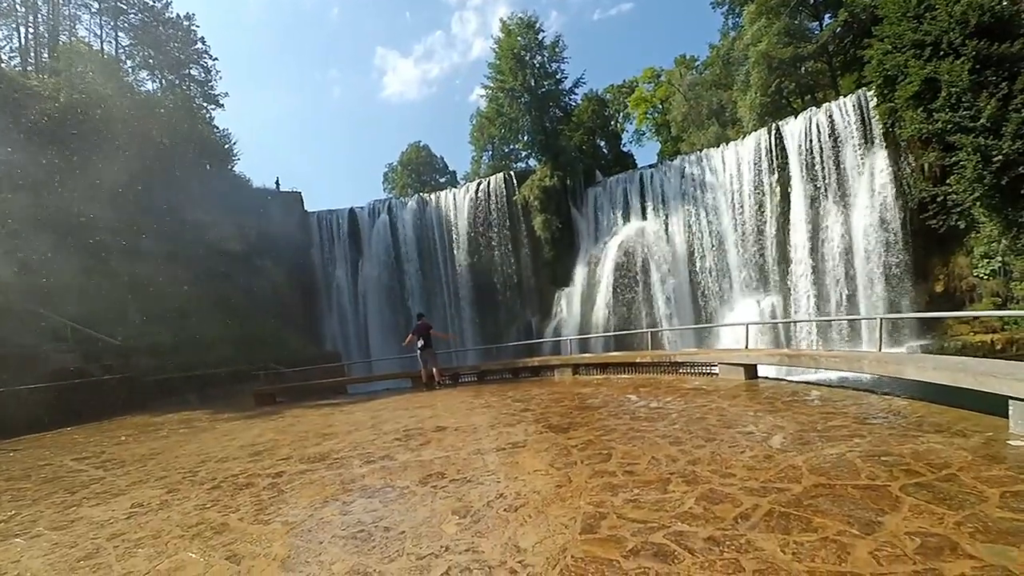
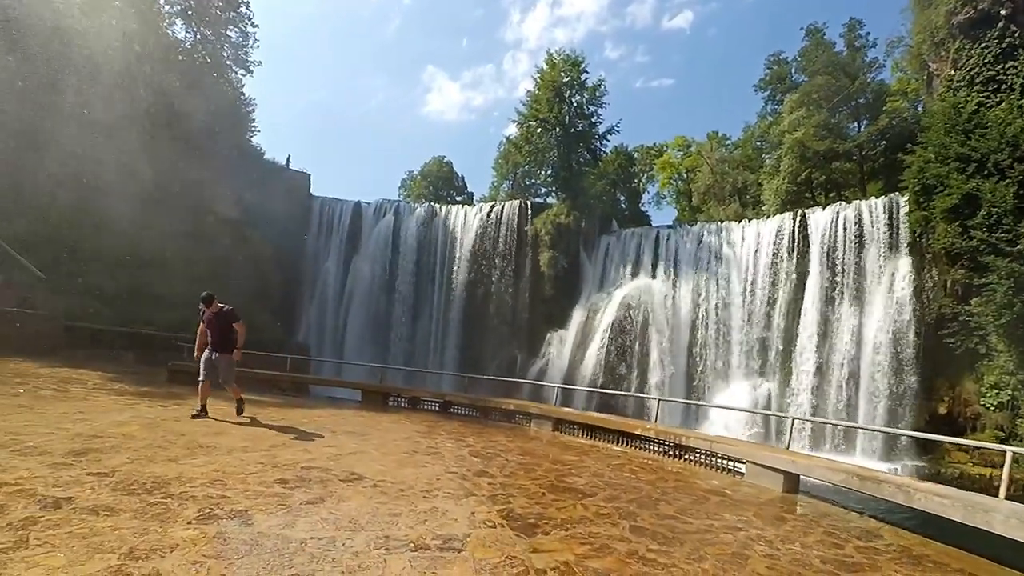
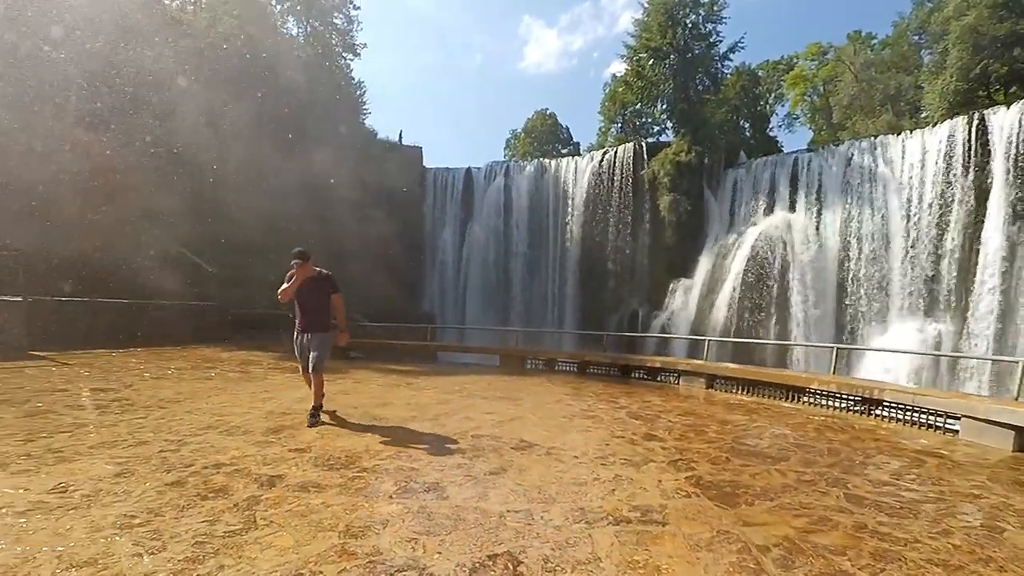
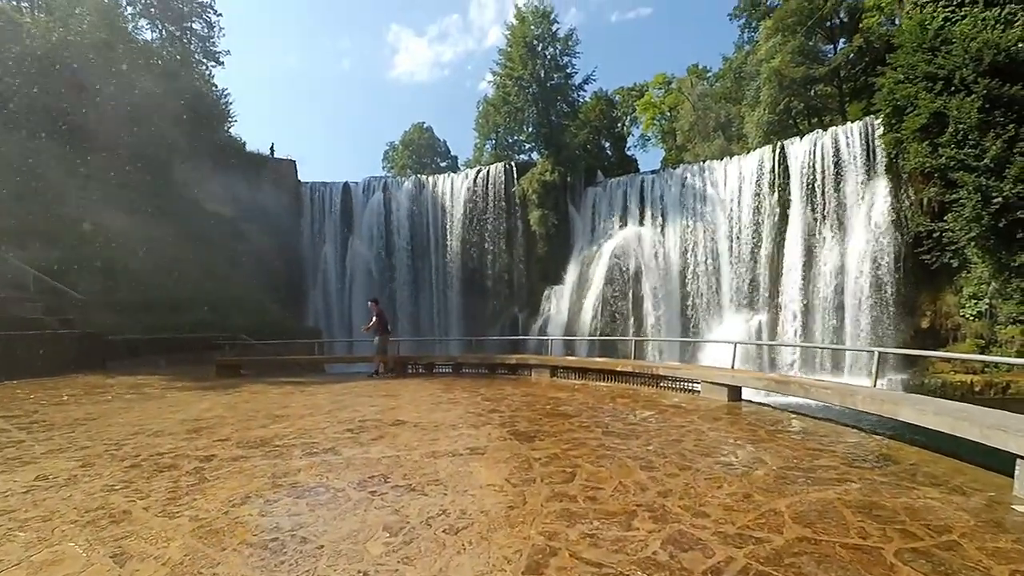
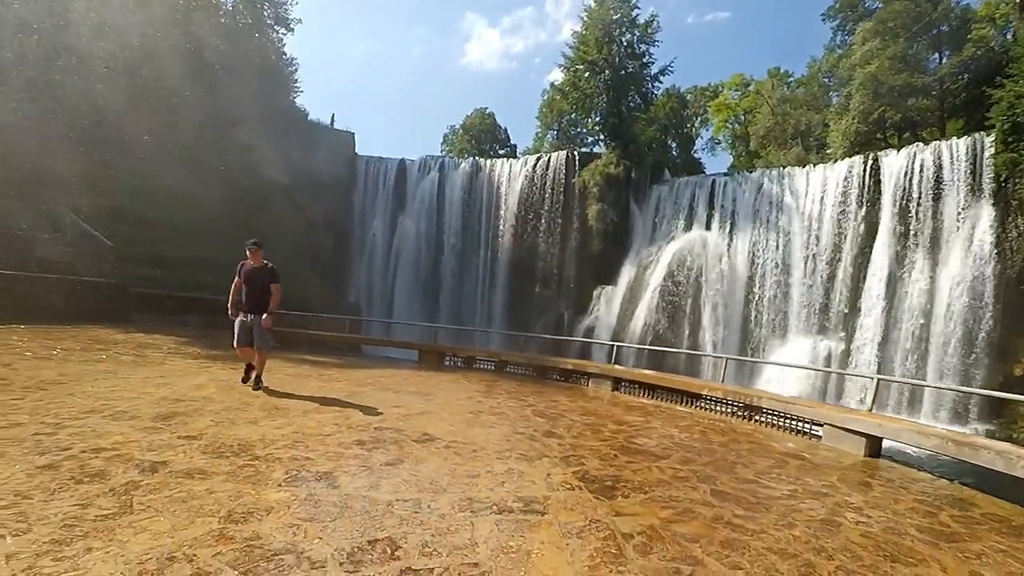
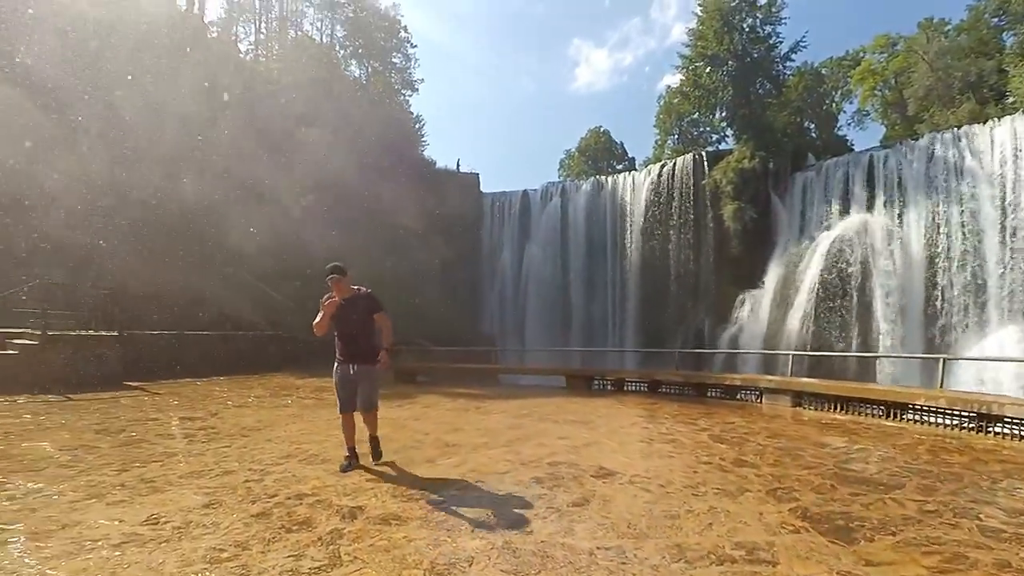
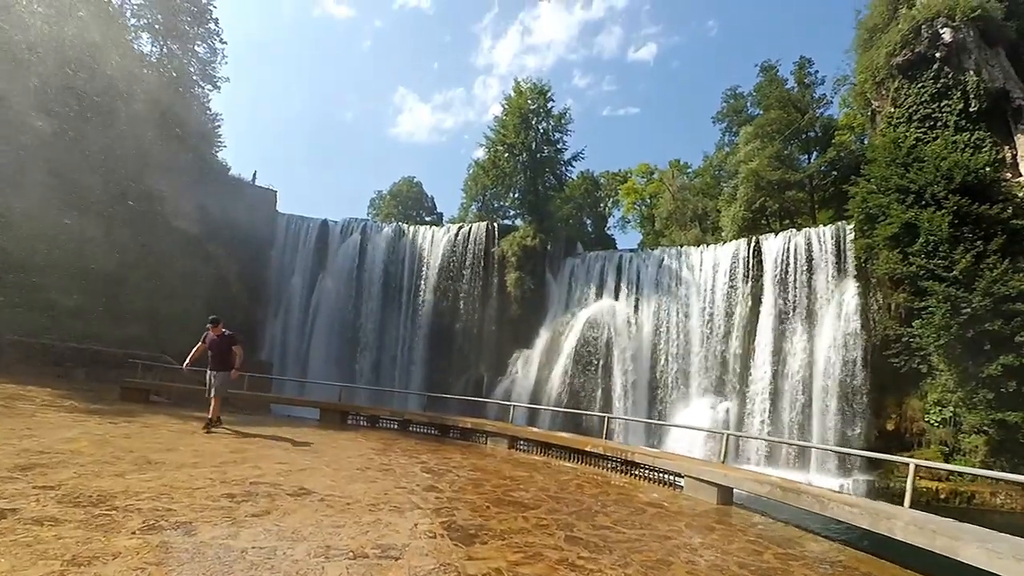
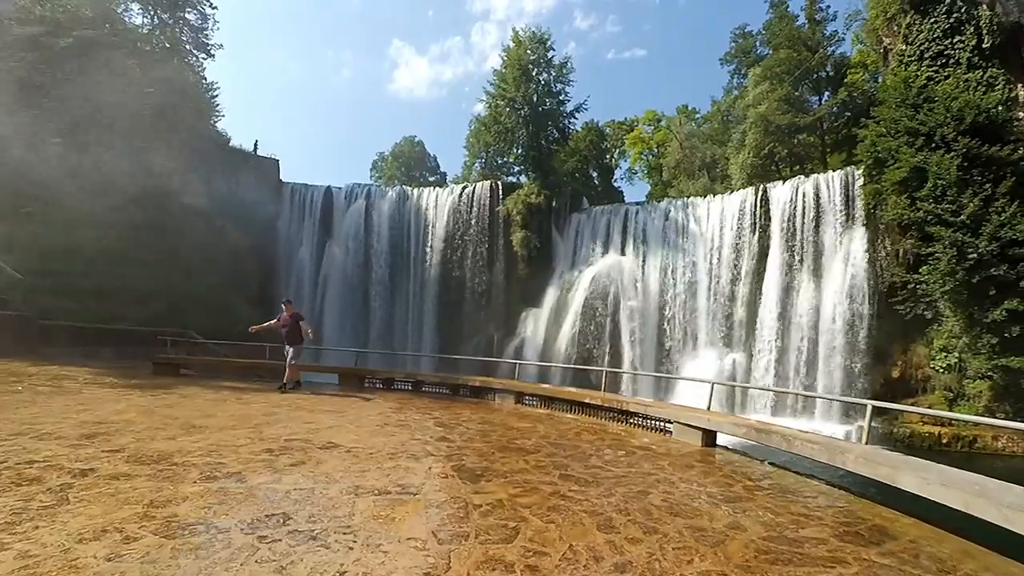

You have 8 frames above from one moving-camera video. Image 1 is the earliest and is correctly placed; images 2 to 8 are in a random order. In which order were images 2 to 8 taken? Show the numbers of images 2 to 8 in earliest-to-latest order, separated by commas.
4, 8, 7, 2, 5, 3, 6
